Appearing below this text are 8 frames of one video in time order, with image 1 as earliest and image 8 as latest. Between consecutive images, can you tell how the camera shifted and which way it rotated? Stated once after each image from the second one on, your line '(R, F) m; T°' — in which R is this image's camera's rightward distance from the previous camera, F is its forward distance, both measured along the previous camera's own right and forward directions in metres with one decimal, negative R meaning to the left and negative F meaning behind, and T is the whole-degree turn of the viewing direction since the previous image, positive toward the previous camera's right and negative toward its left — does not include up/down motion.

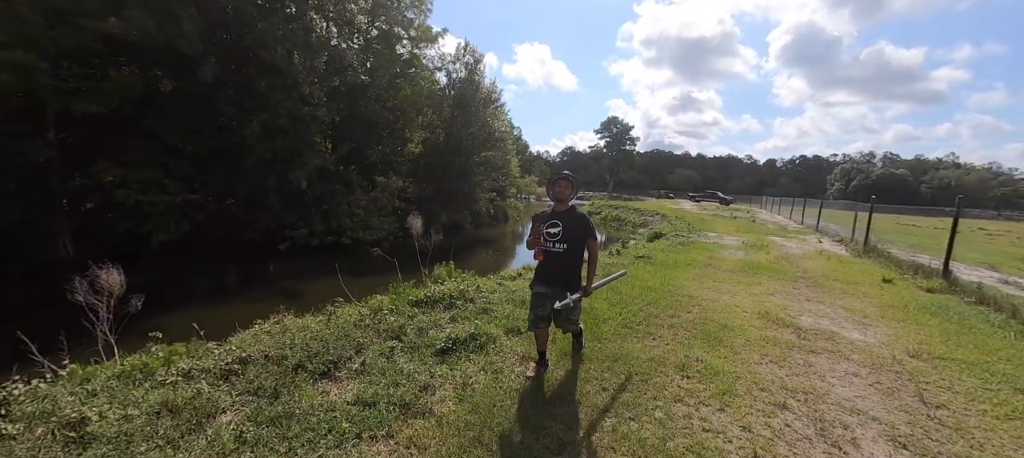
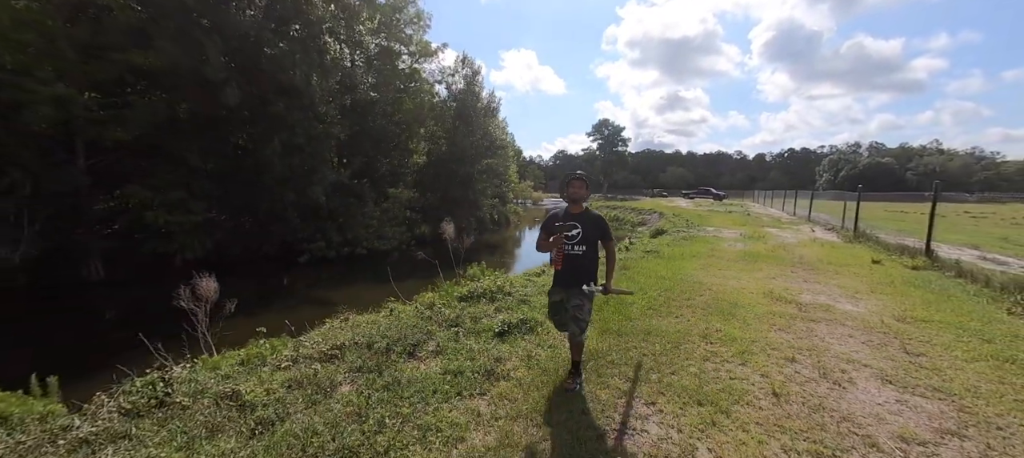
(-0.5, -0.6) m; +1°
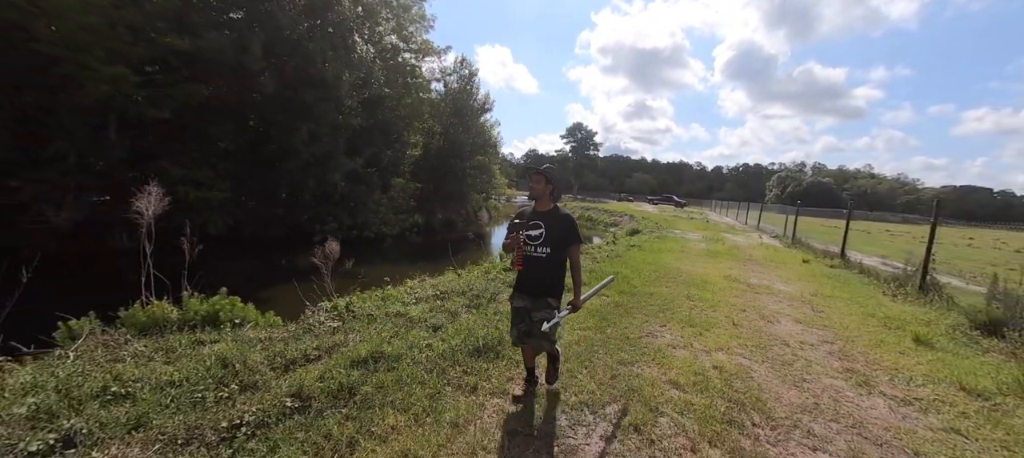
(-1.2, -1.7) m; +5°
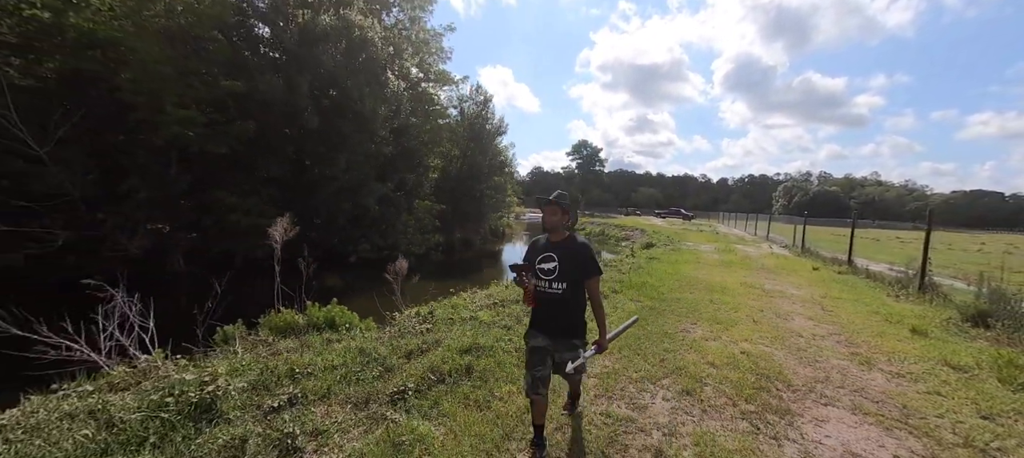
(-0.6, -0.9) m; -1°
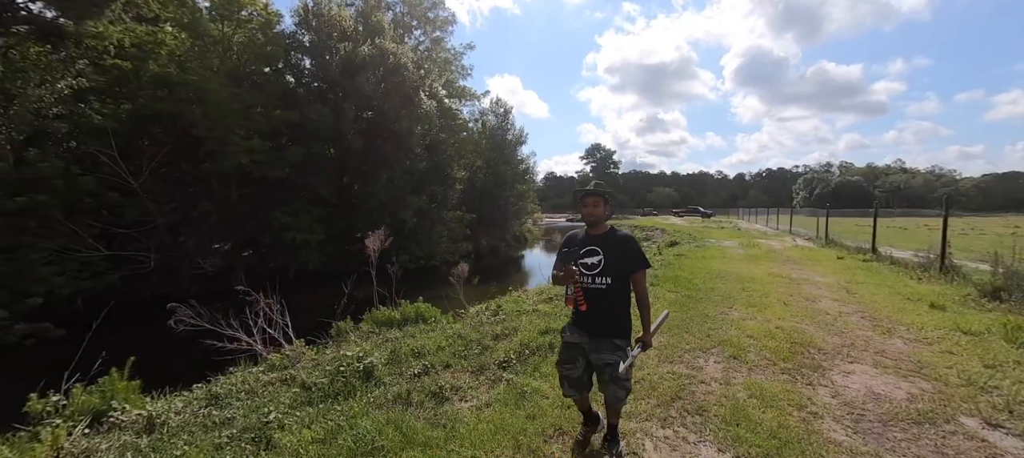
(-0.6, -0.9) m; -2°
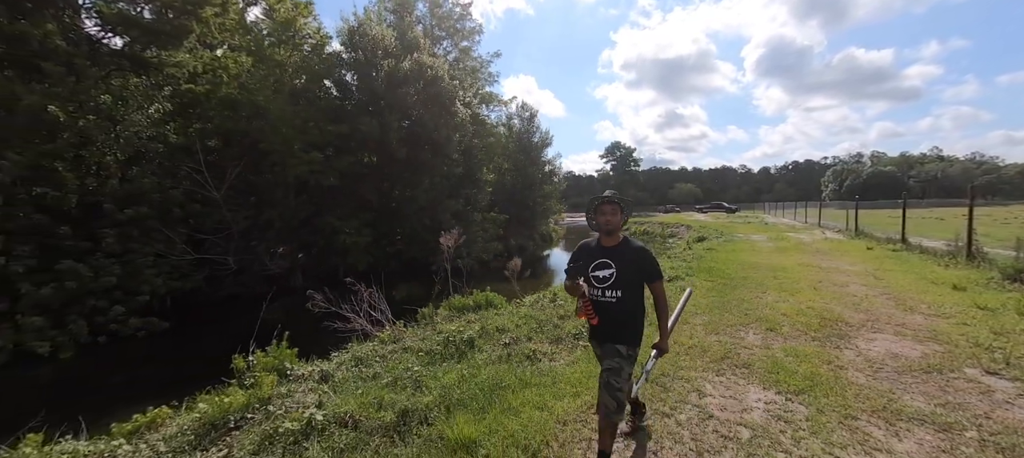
(-0.6, -0.9) m; -3°
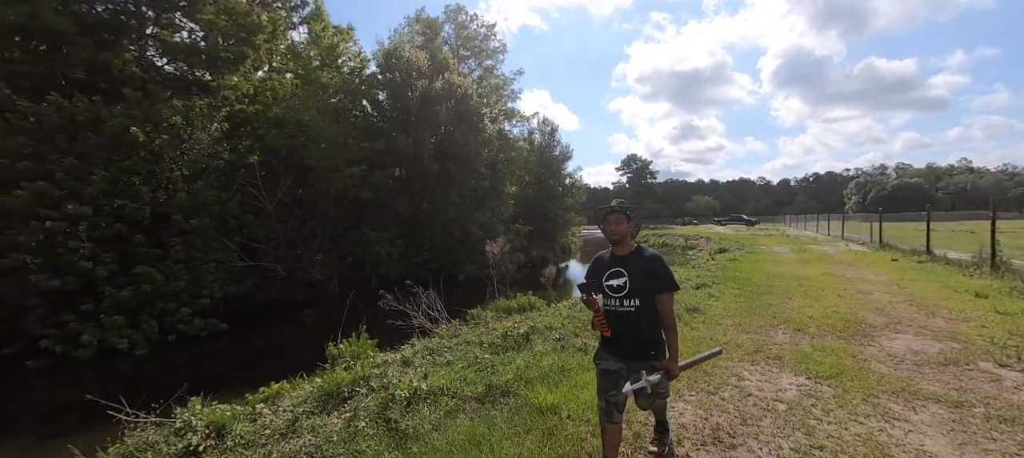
(-0.5, -0.6) m; -2°
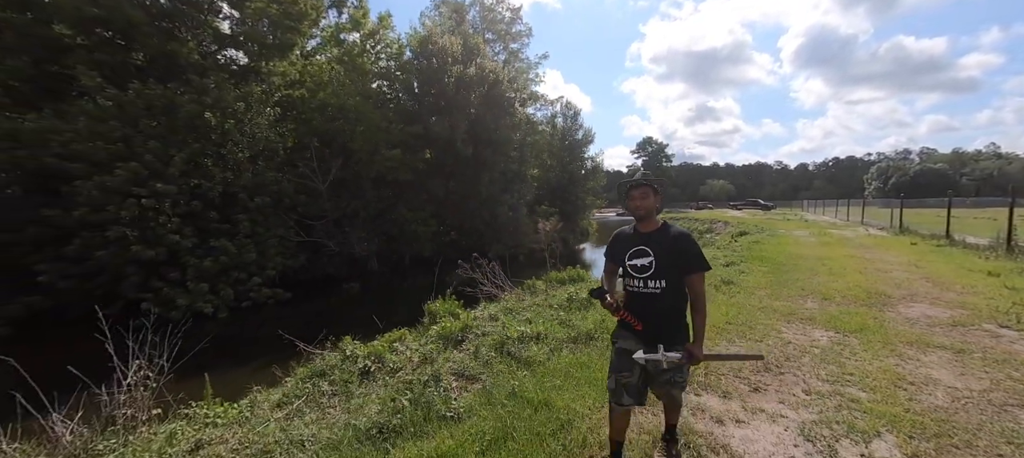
(-0.8, -0.8) m; -1°
